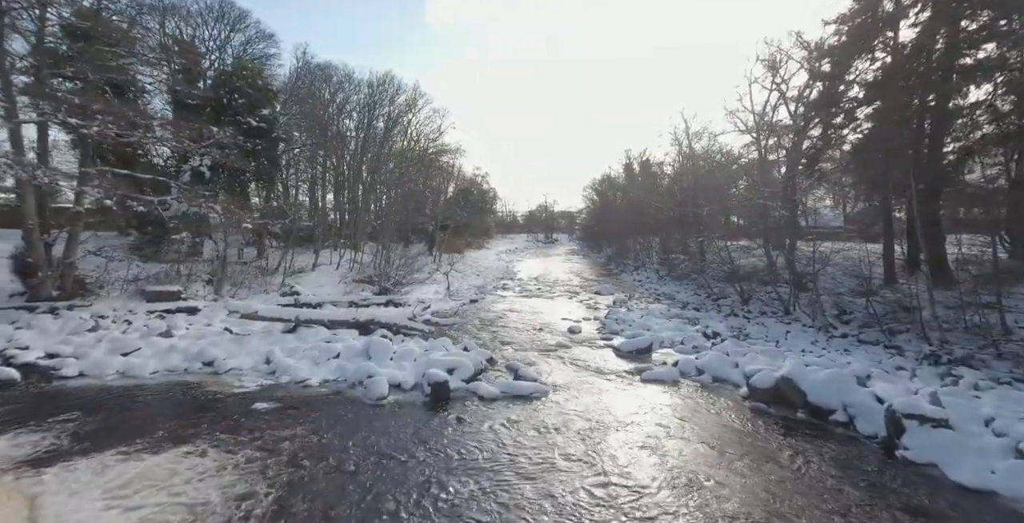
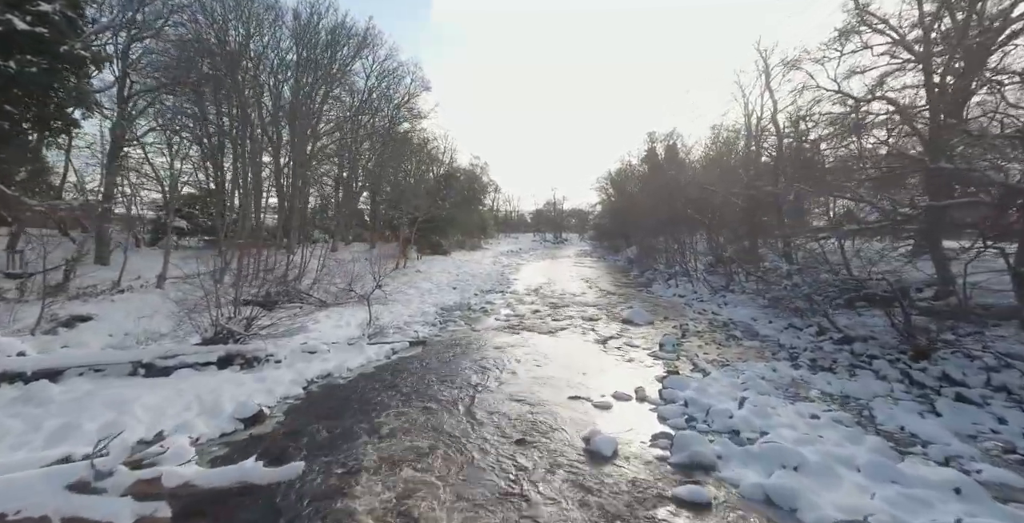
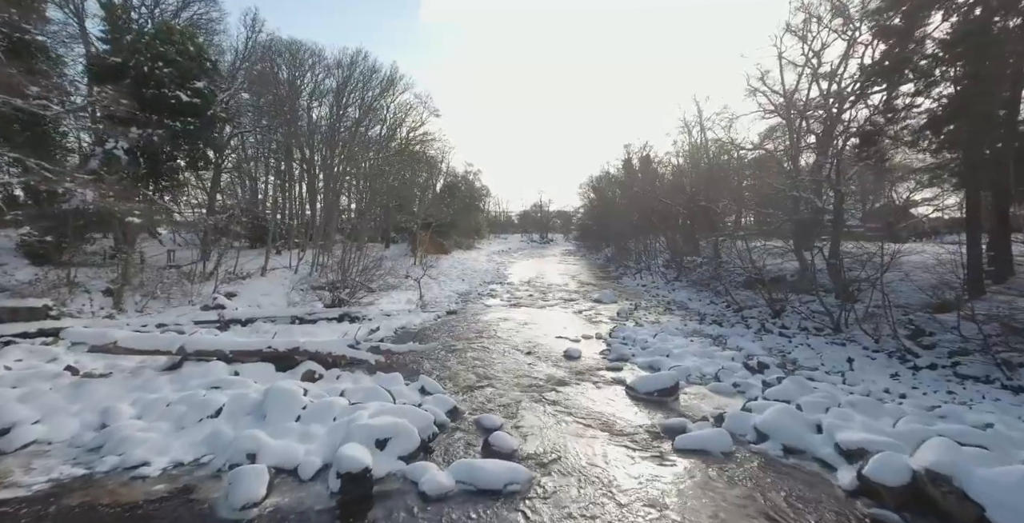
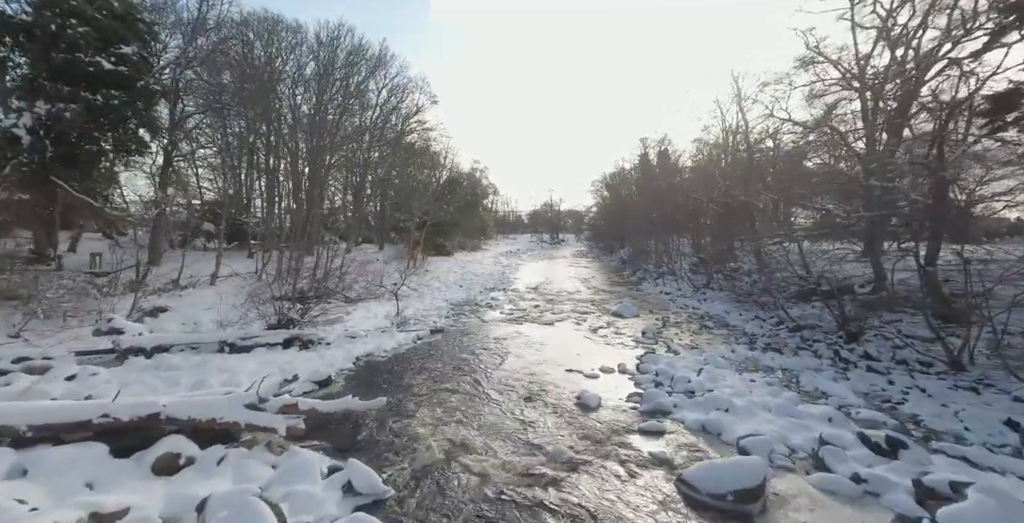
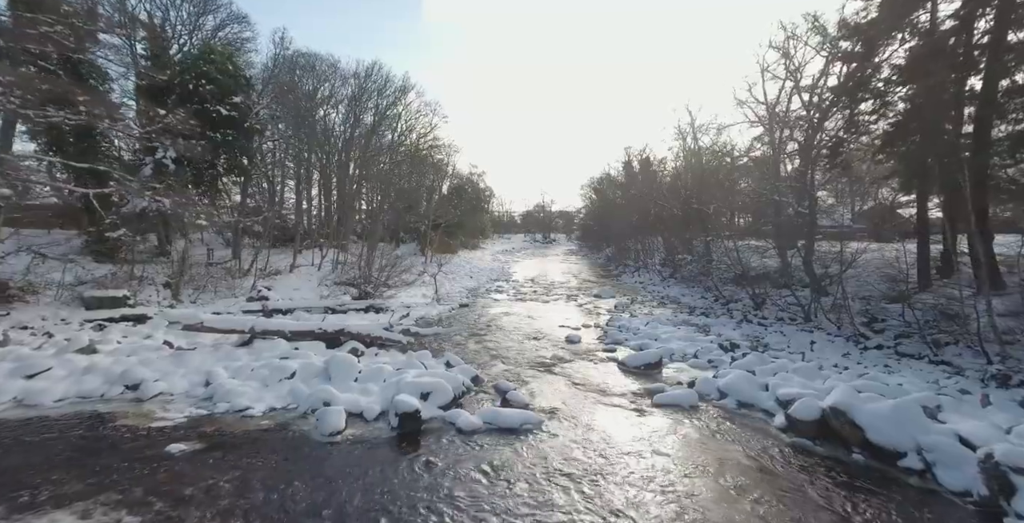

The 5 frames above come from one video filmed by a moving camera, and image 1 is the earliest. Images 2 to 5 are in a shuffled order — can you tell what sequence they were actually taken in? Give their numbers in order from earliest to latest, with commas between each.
5, 3, 4, 2
